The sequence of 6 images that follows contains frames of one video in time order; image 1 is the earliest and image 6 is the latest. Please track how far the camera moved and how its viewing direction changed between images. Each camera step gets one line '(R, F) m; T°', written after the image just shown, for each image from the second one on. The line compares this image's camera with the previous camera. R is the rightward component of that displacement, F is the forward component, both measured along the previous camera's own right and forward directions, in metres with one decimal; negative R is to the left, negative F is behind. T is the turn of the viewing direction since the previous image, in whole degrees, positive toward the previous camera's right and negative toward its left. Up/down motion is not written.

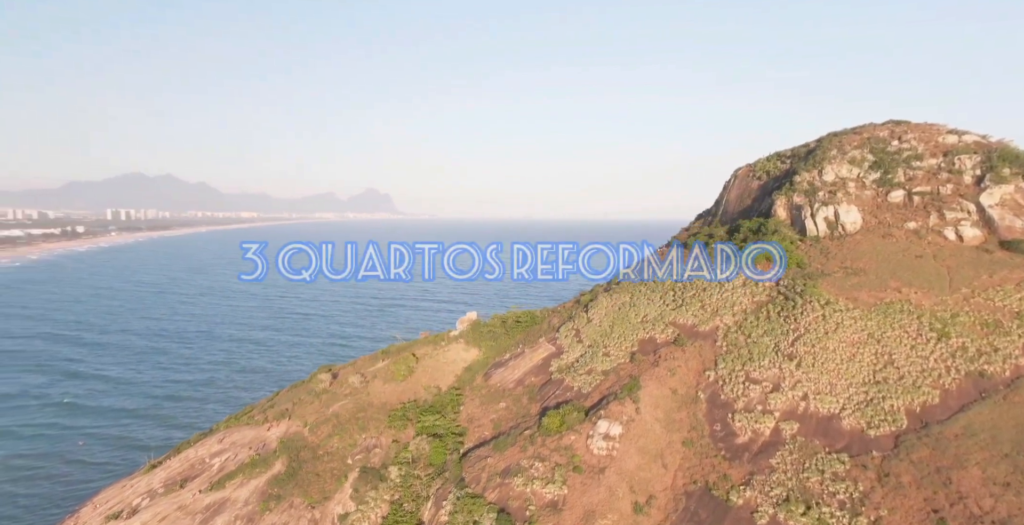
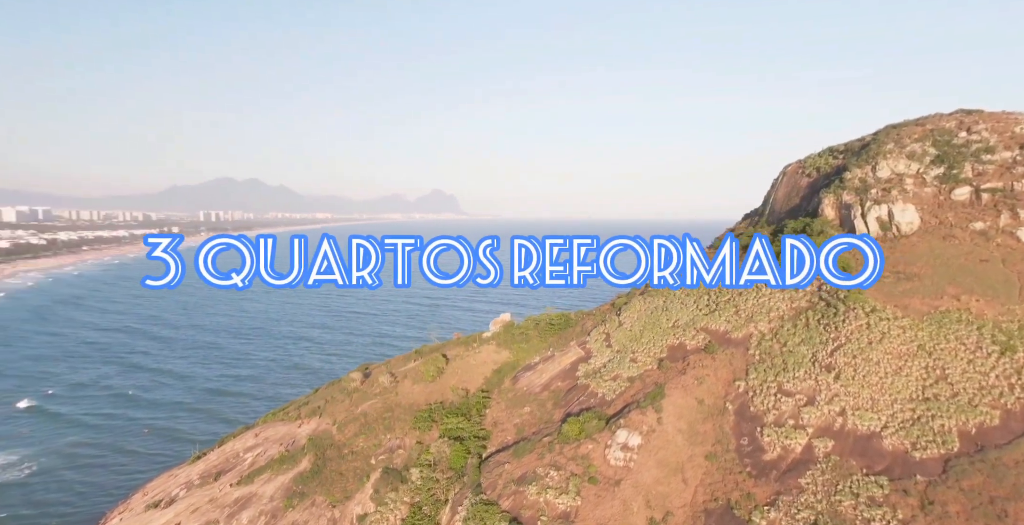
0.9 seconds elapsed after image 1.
(+1.6, +0.6) m; -6°
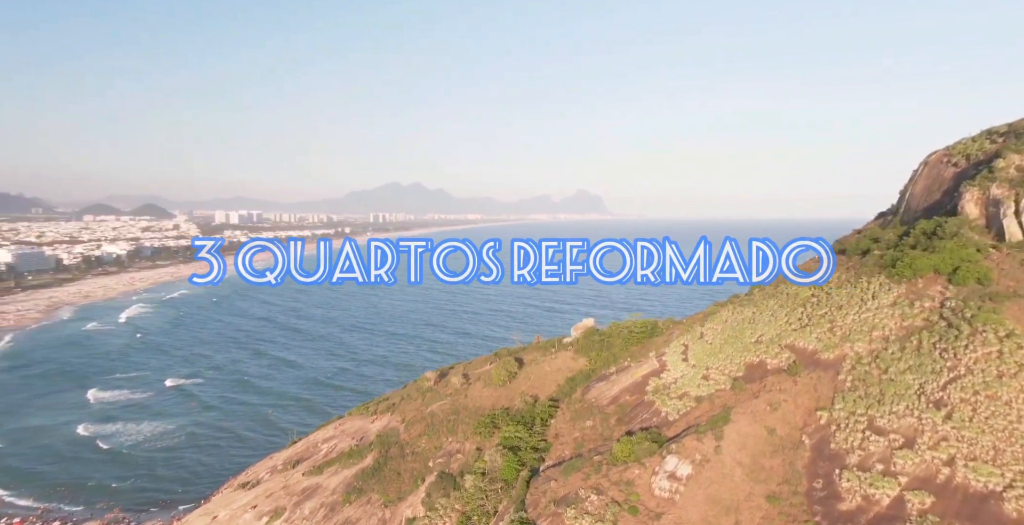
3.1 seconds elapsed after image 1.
(+3.3, +1.6) m; -14°
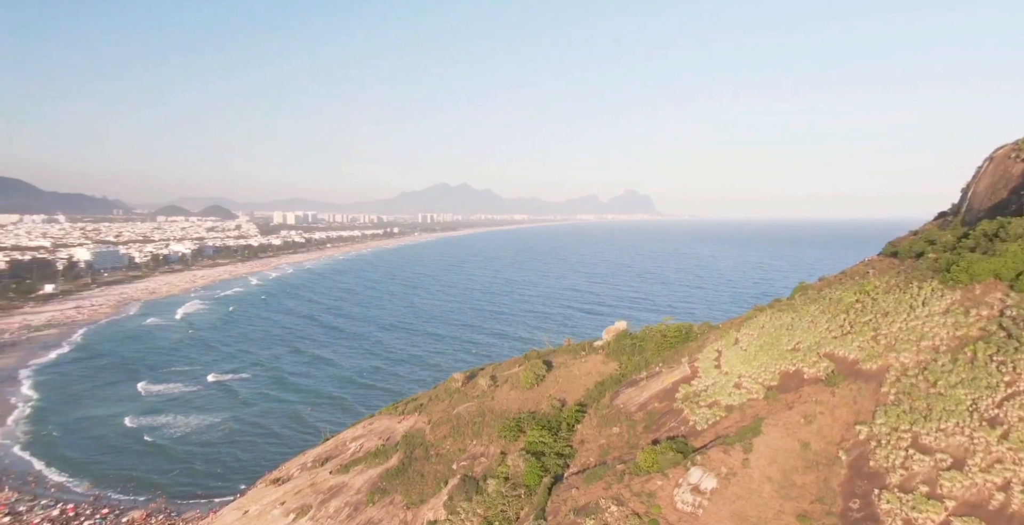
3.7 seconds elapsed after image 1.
(+0.9, +0.5) m; -5°
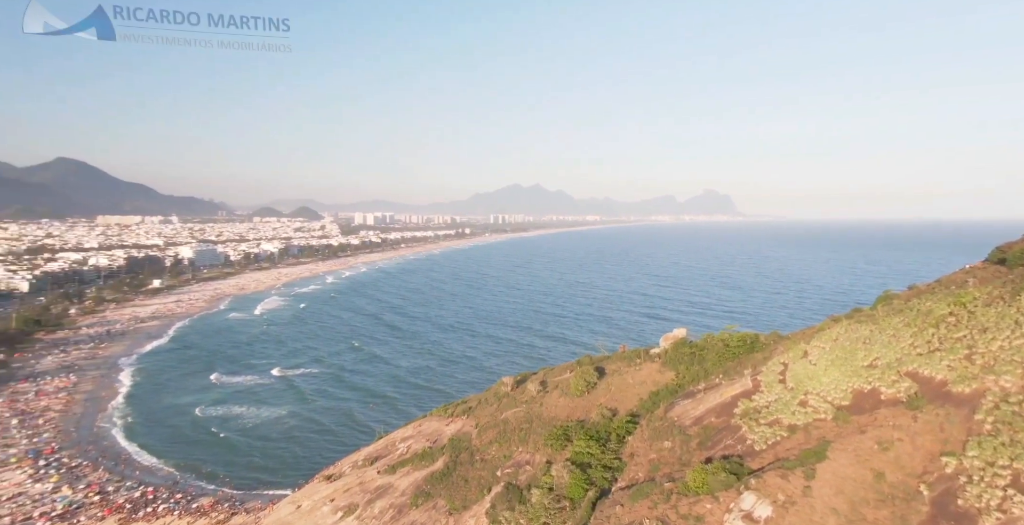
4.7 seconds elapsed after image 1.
(+1.0, +0.9) m; -7°
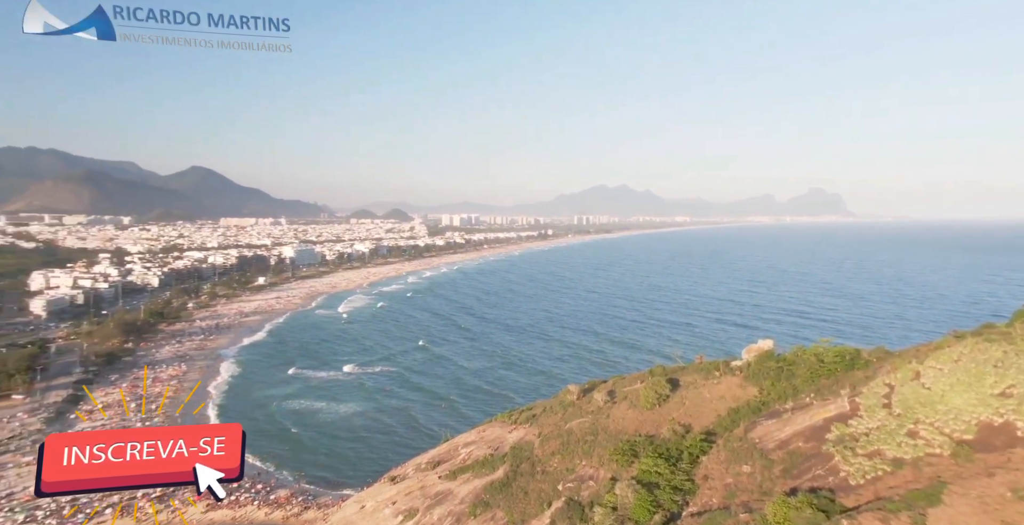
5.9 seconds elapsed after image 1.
(+0.8, +1.4) m; -8°
